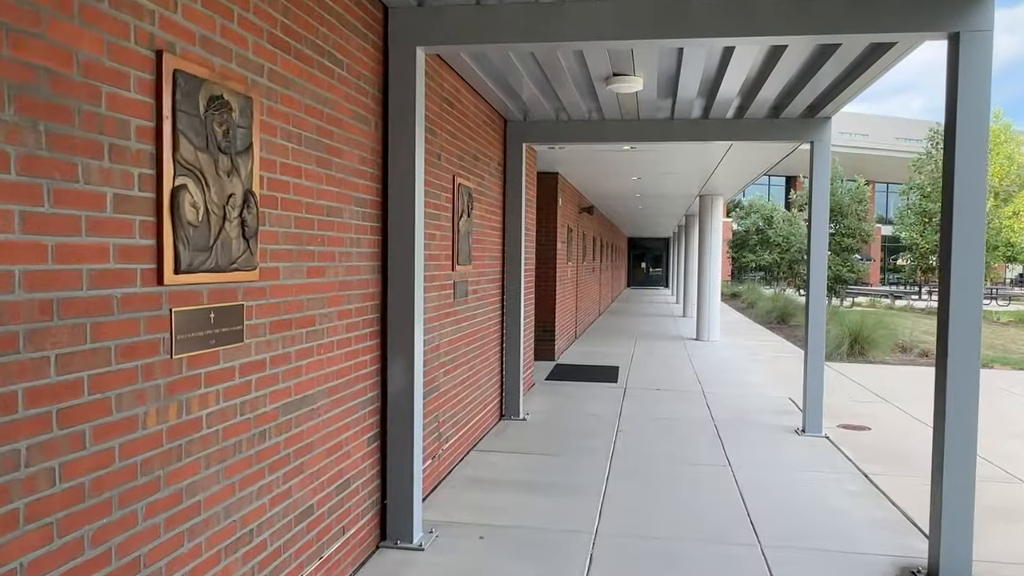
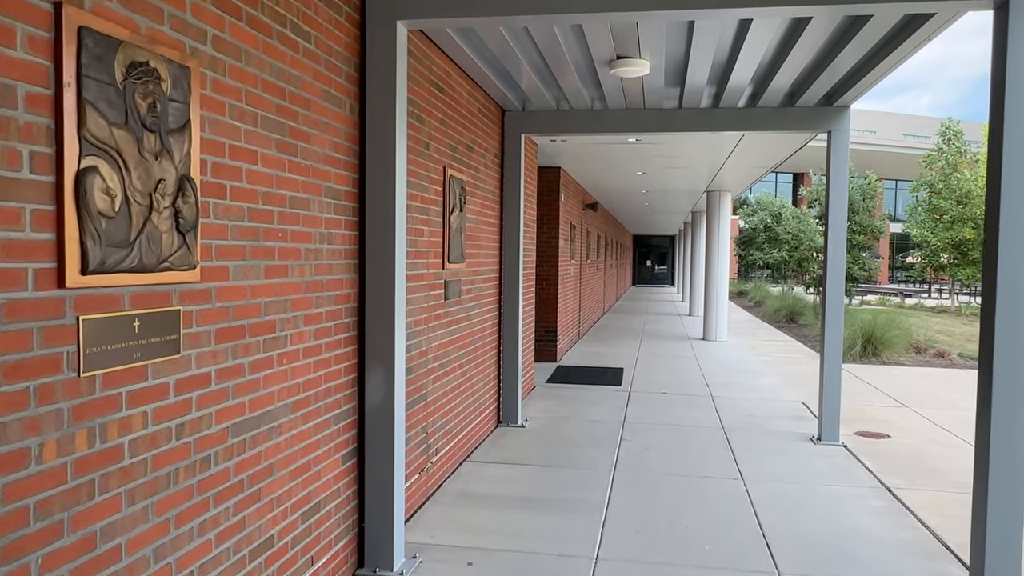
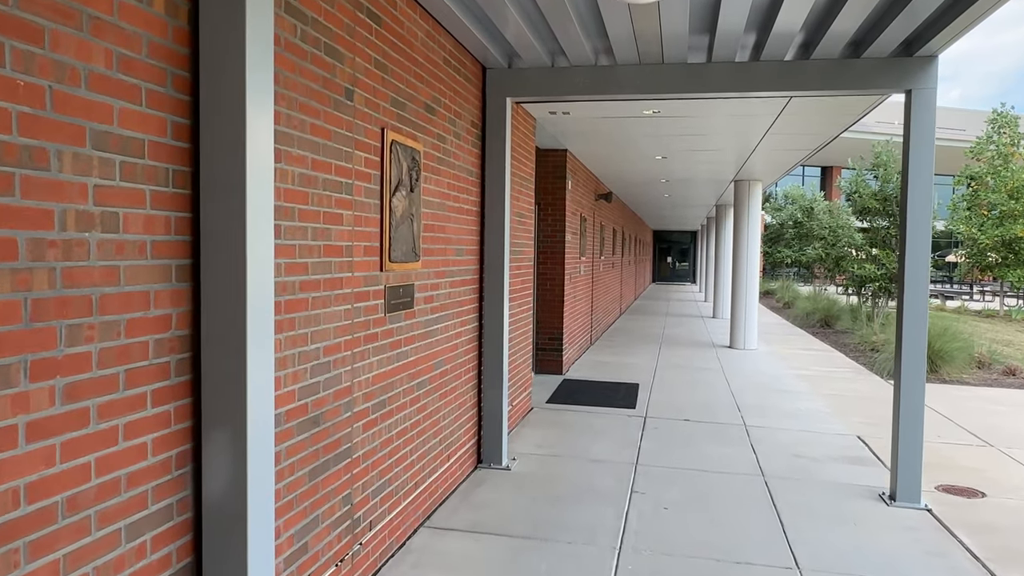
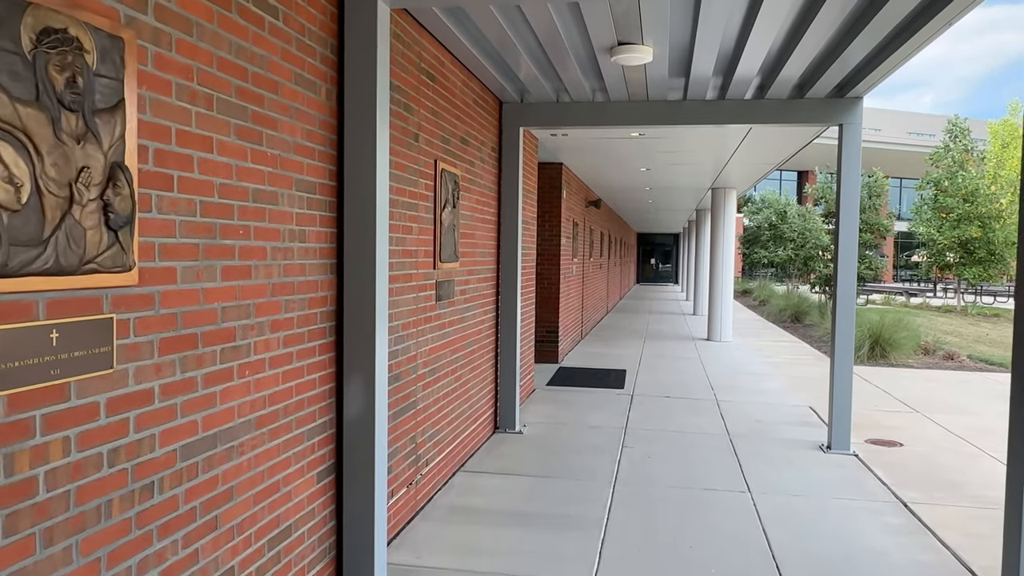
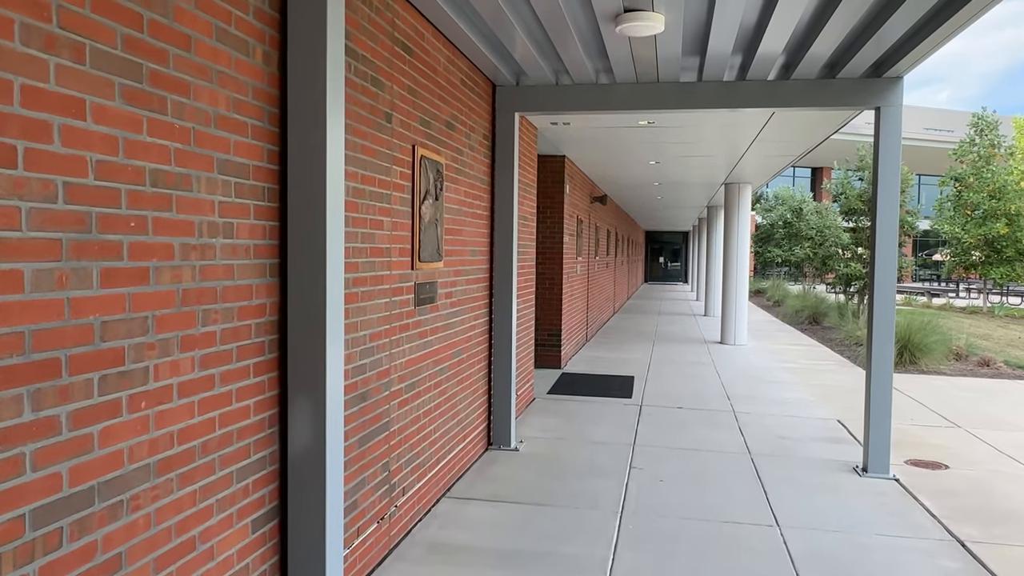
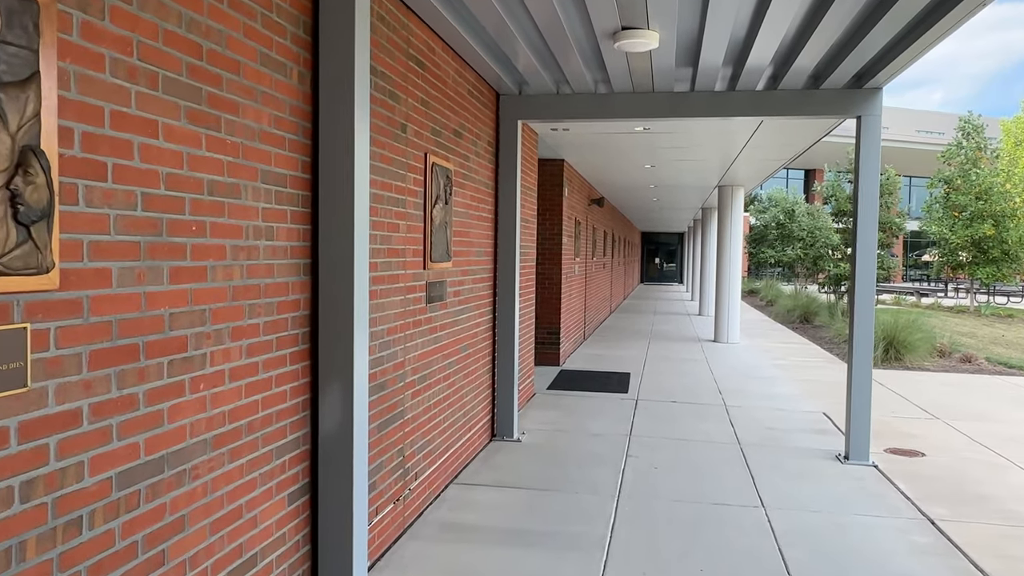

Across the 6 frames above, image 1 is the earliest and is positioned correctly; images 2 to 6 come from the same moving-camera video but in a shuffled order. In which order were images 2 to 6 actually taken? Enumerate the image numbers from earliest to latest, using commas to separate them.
2, 4, 6, 5, 3
